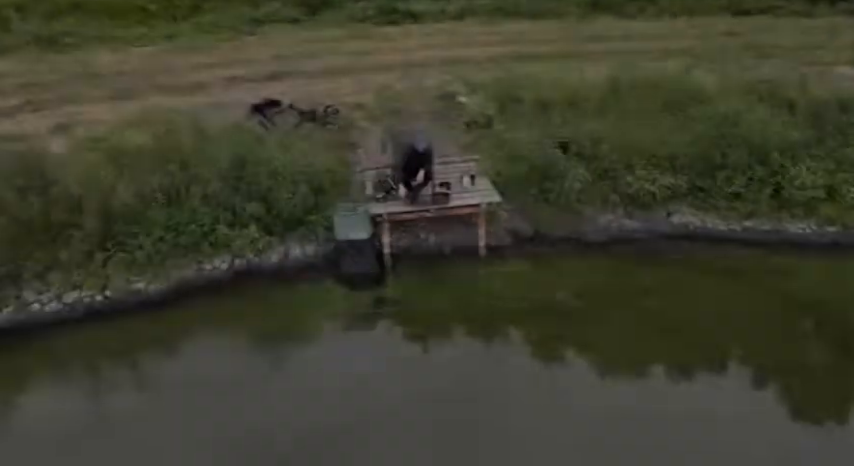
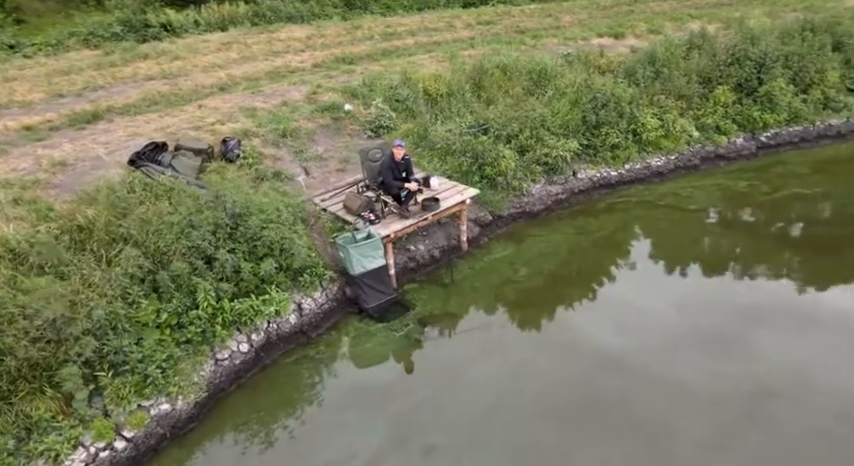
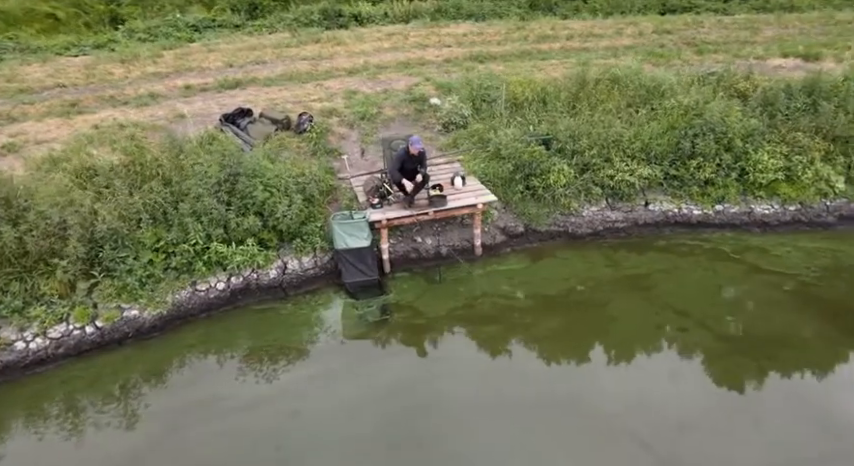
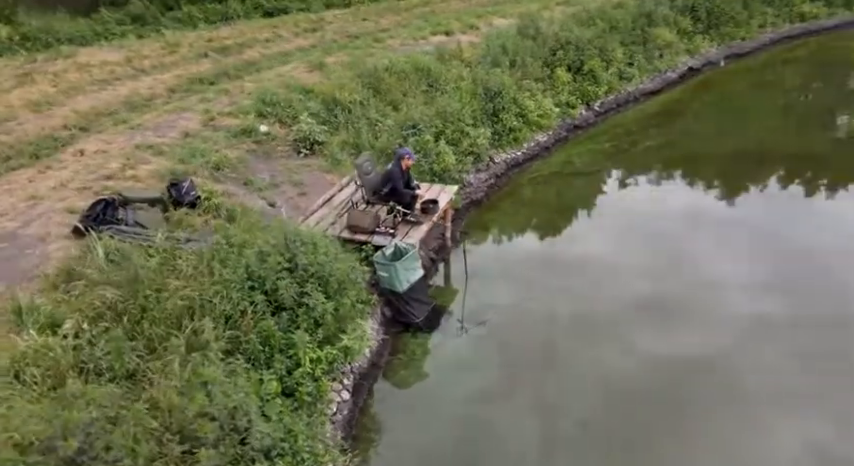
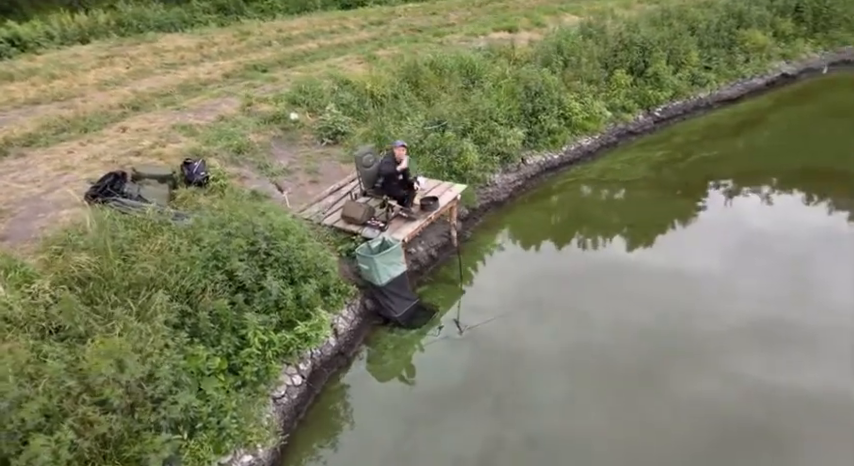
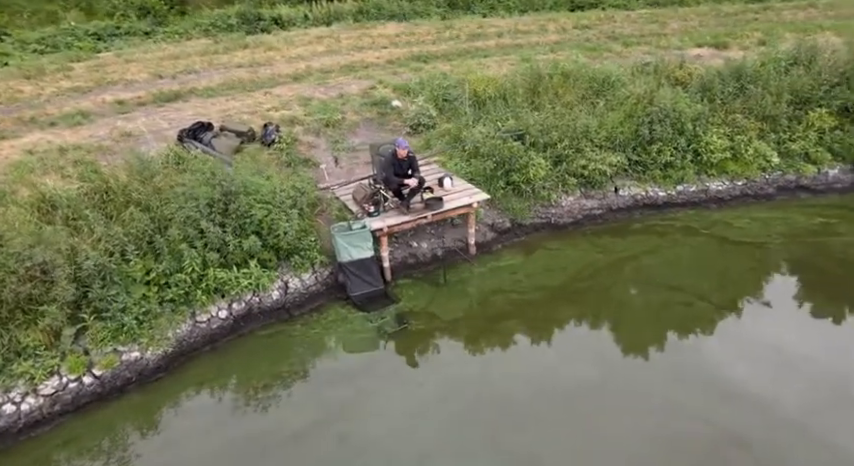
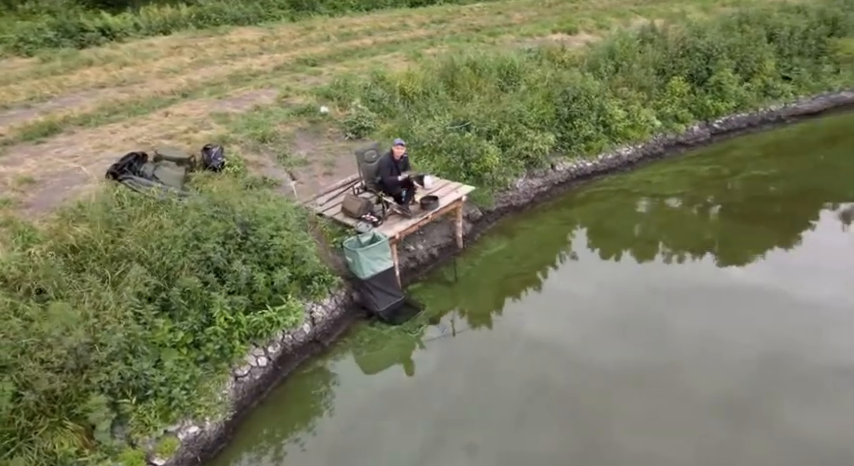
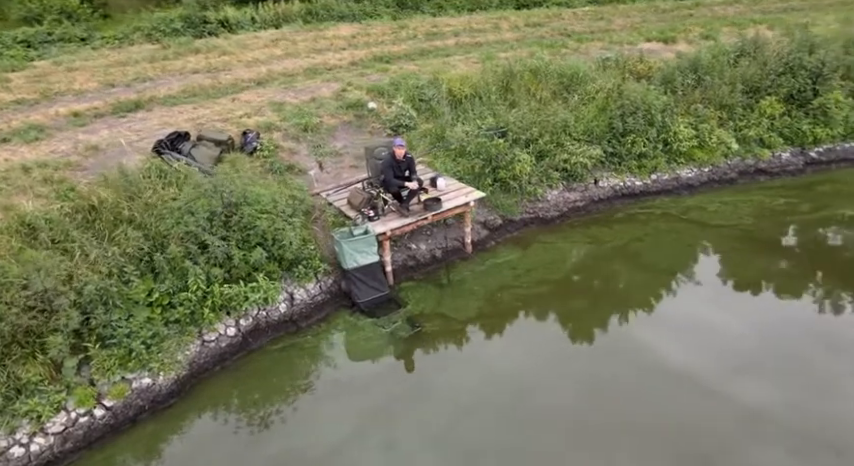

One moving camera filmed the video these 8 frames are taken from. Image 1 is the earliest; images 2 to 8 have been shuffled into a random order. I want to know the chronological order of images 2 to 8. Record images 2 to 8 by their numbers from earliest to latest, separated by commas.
3, 6, 8, 2, 7, 5, 4
